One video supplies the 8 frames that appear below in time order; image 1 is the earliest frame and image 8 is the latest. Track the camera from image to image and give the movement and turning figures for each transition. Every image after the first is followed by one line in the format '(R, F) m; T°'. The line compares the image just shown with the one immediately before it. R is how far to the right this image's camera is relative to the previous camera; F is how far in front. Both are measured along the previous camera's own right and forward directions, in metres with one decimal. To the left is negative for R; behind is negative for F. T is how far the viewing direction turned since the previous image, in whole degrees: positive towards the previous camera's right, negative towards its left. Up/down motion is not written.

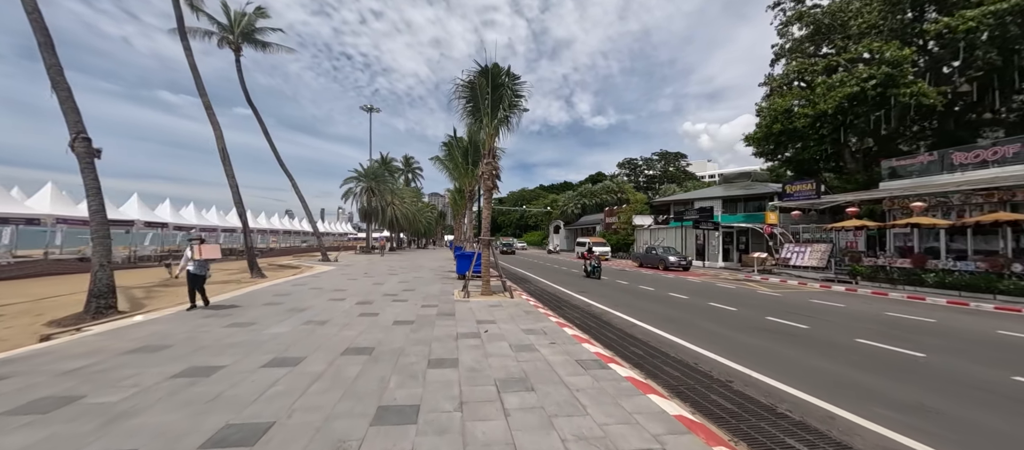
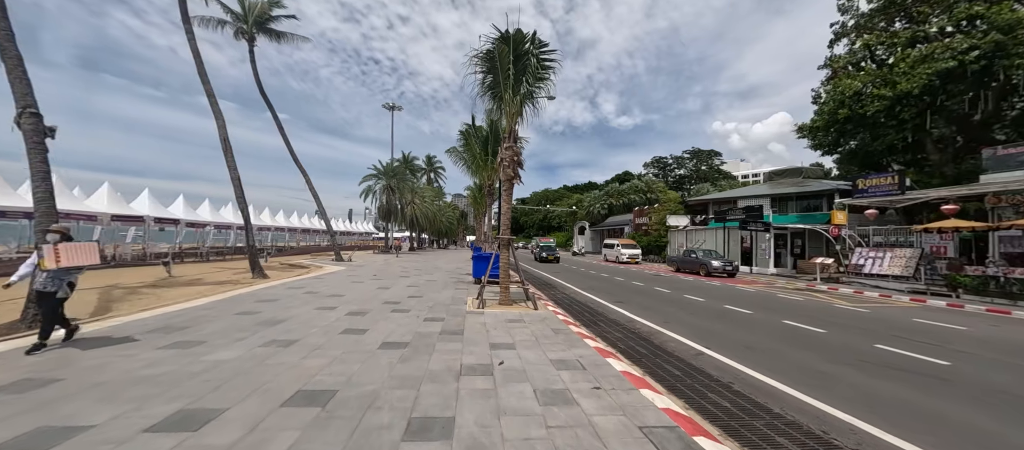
(-0.1, +2.0) m; -4°
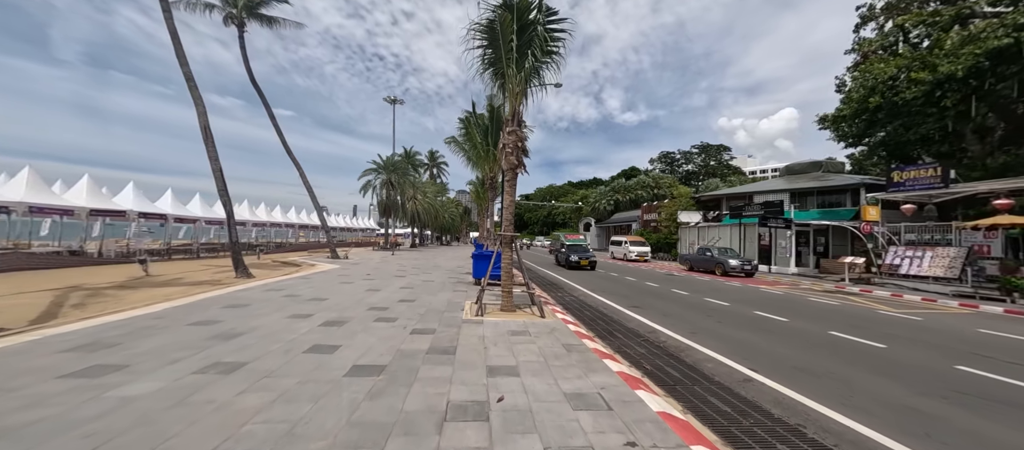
(0.0, +1.3) m; -1°
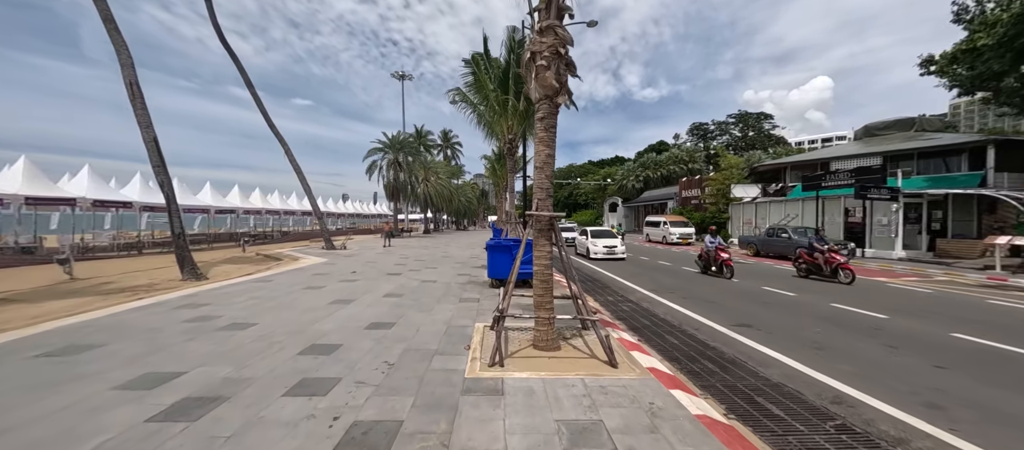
(-0.3, +4.0) m; -3°
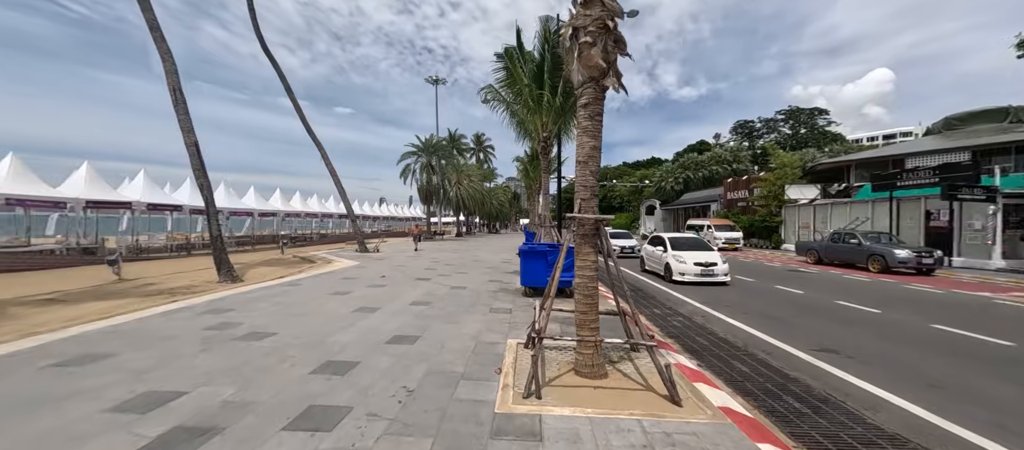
(-0.1, +0.7) m; -5°
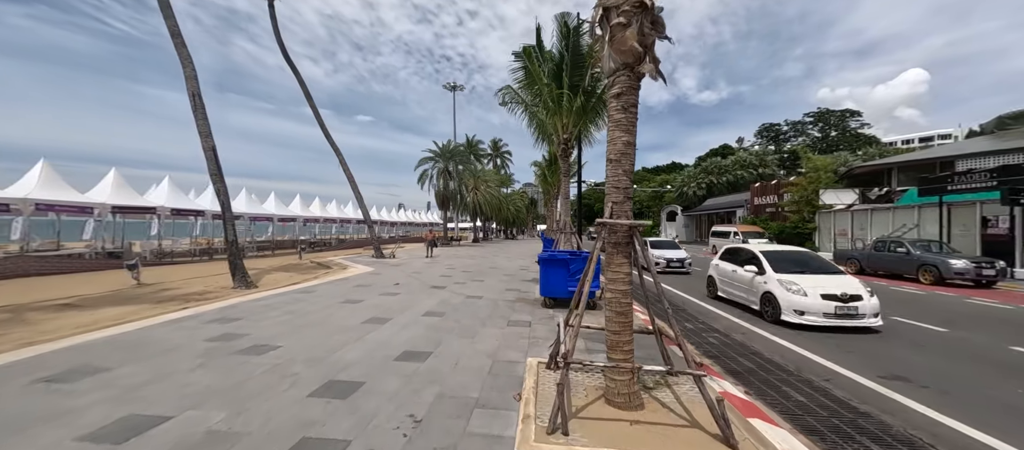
(-0.1, +0.5) m; -3°
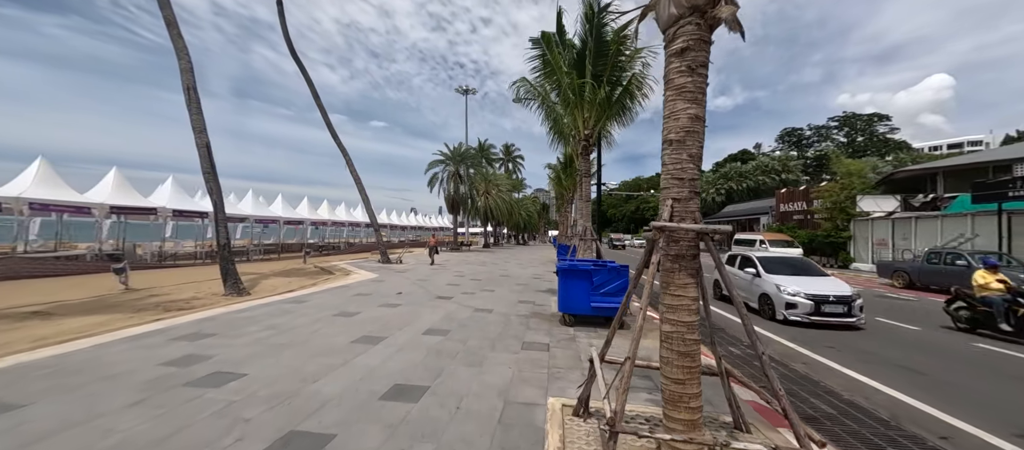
(-0.1, +1.0) m; -2°
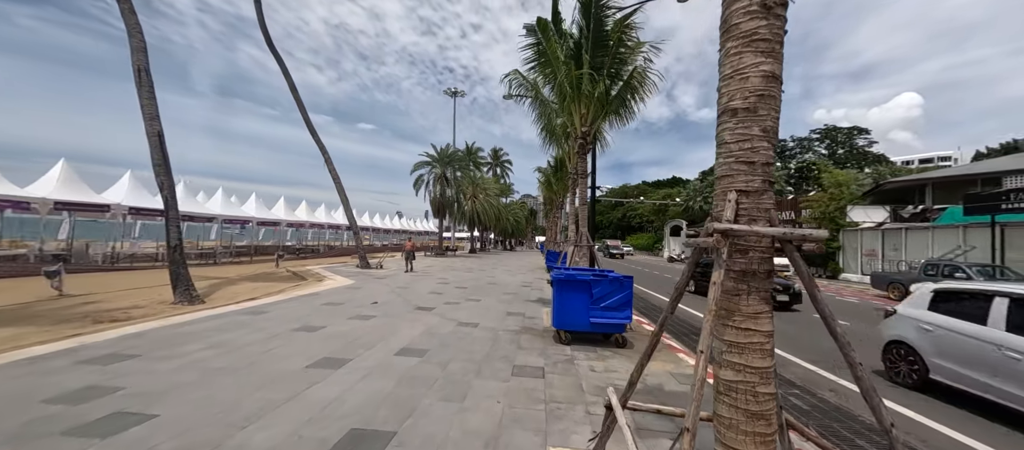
(0.0, +0.9) m; +2°
